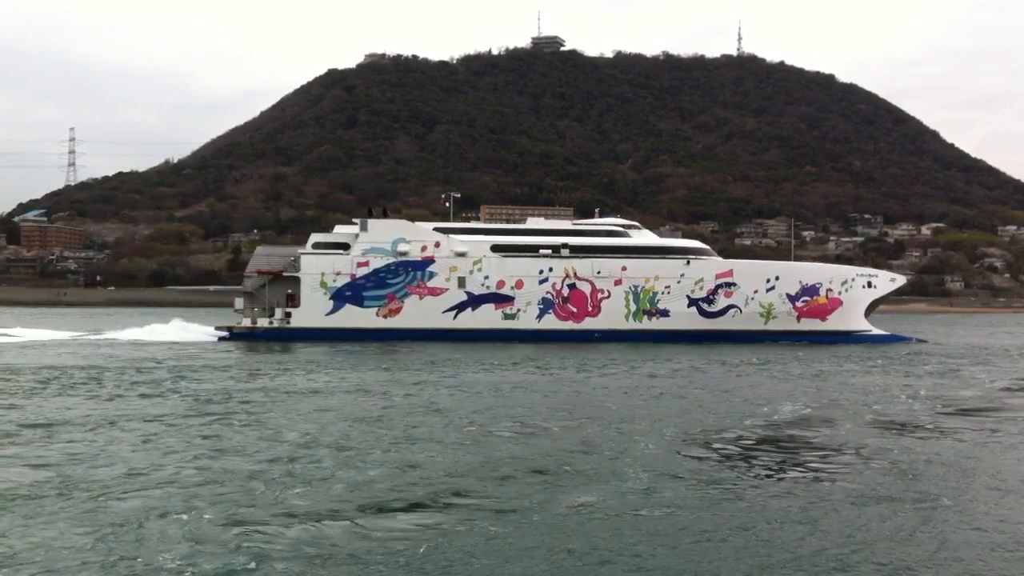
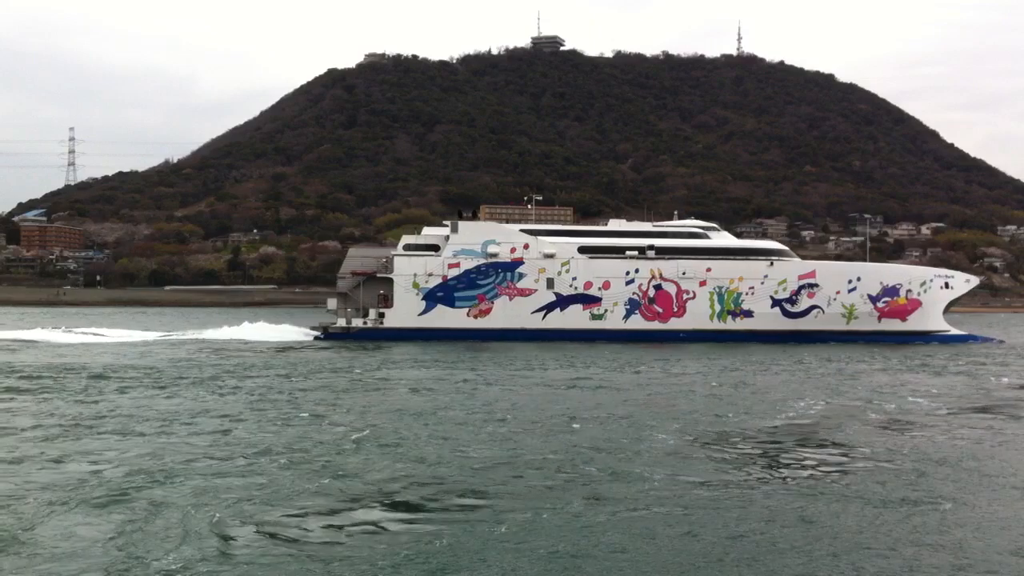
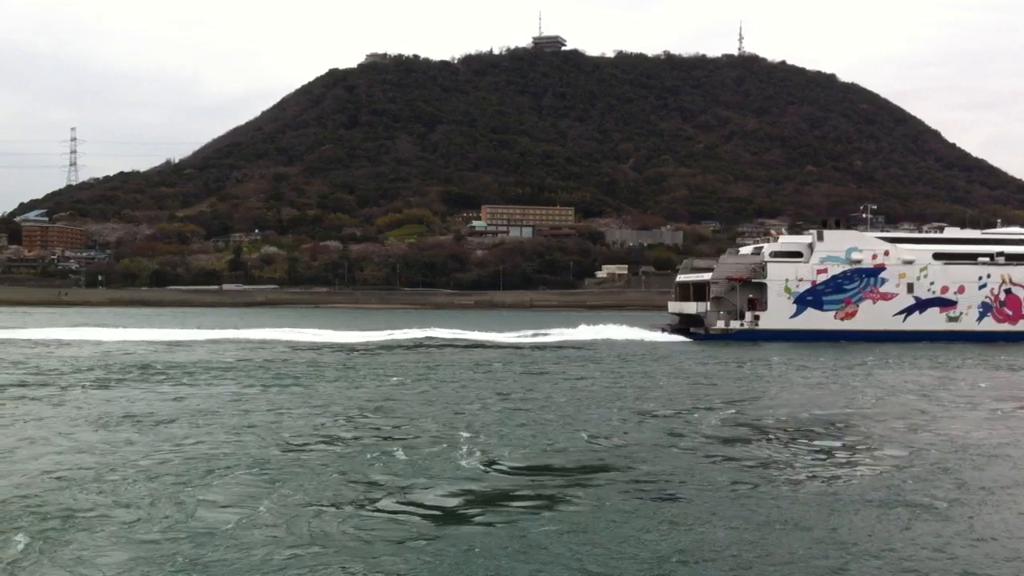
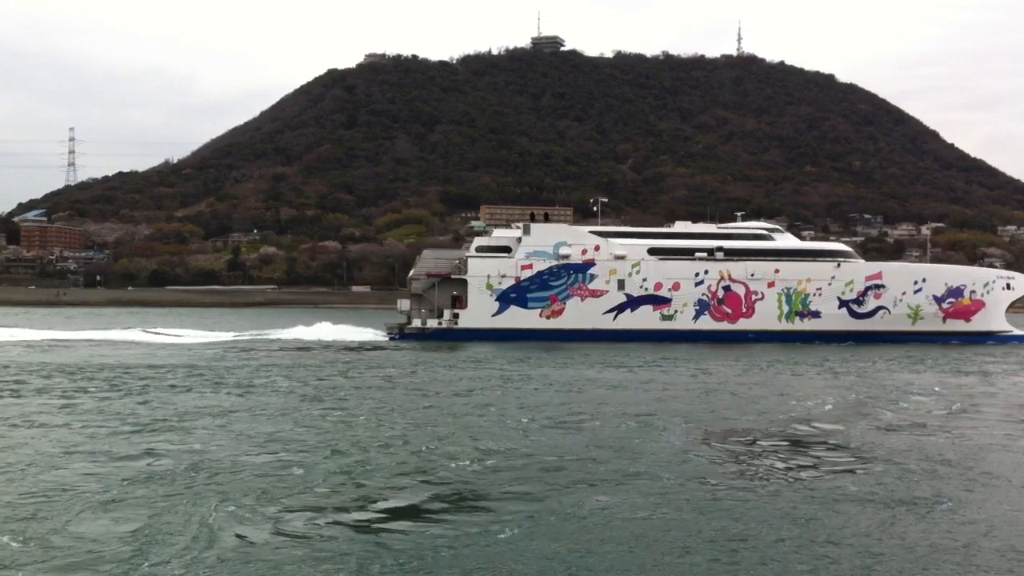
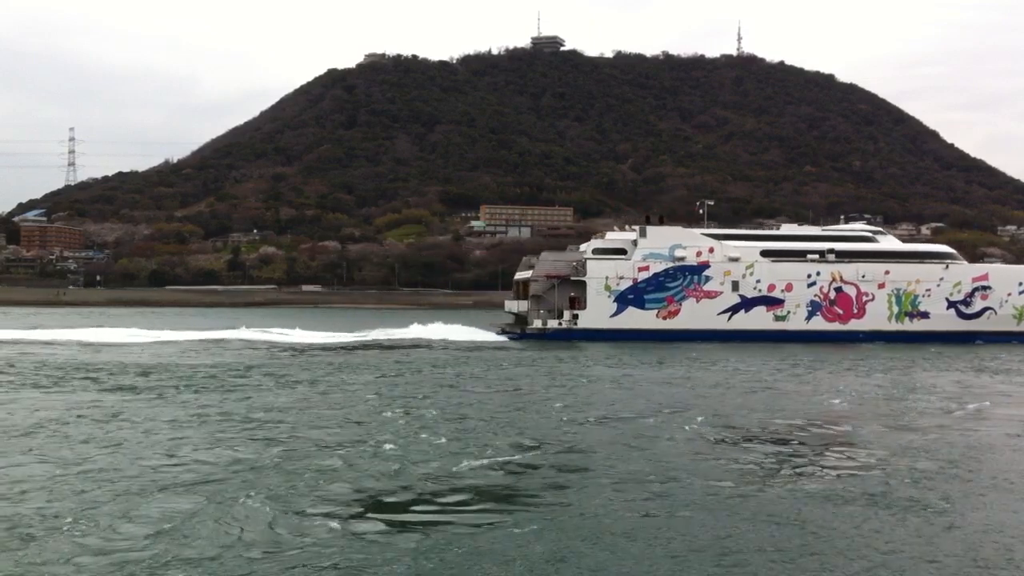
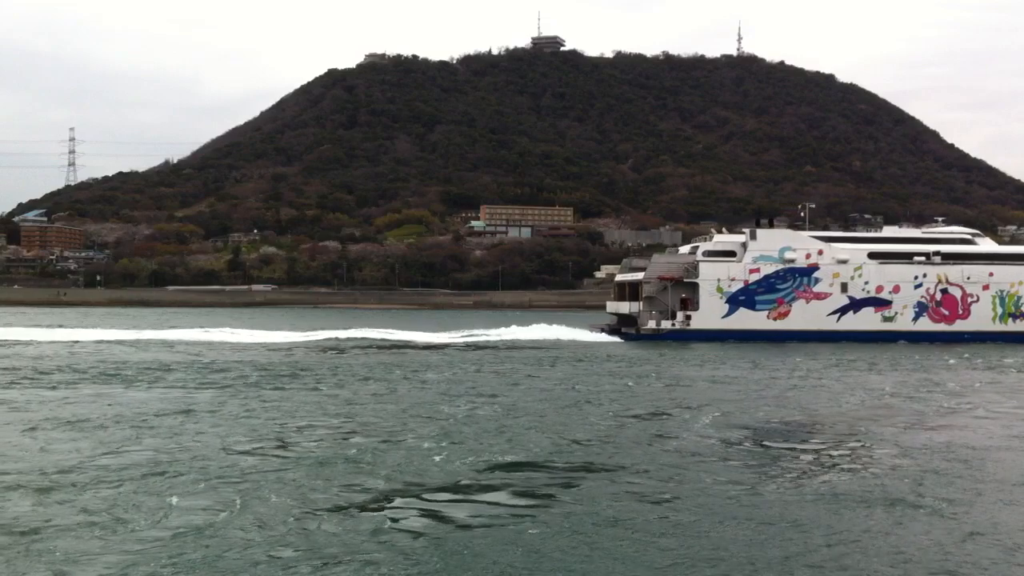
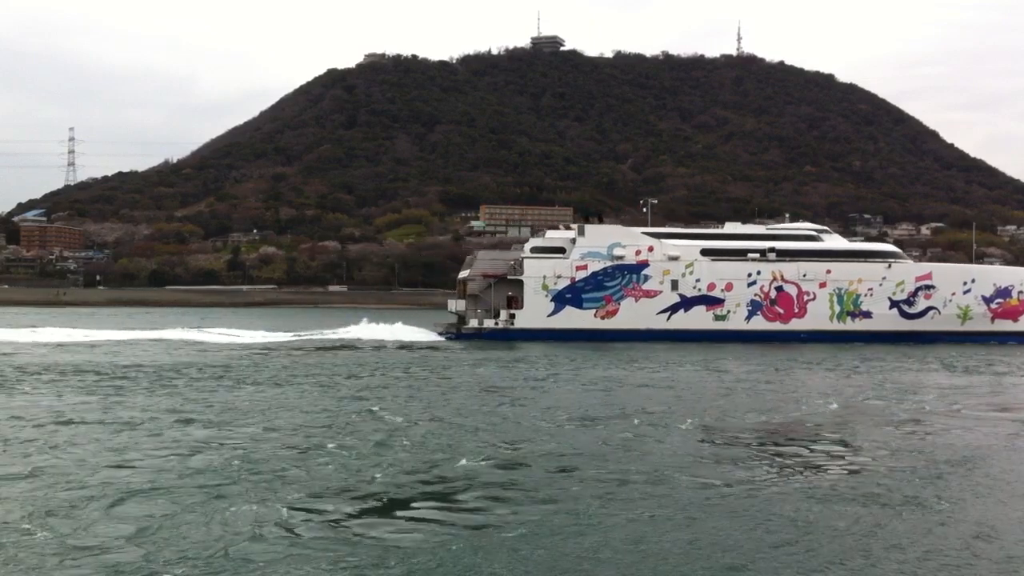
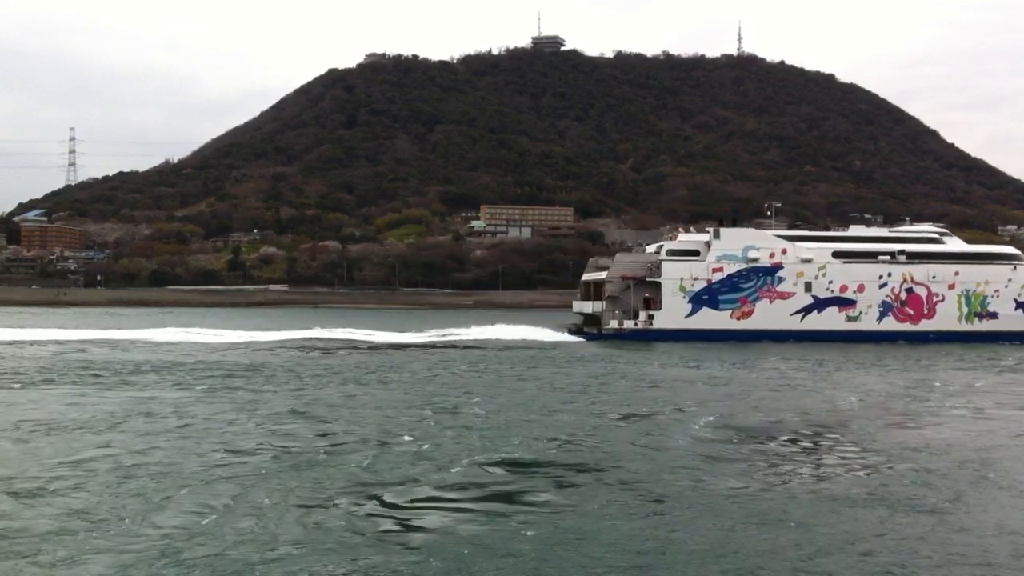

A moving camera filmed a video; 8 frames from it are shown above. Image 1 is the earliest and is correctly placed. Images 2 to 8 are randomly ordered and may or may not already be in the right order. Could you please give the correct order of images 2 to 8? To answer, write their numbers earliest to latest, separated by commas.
2, 4, 7, 5, 8, 6, 3
